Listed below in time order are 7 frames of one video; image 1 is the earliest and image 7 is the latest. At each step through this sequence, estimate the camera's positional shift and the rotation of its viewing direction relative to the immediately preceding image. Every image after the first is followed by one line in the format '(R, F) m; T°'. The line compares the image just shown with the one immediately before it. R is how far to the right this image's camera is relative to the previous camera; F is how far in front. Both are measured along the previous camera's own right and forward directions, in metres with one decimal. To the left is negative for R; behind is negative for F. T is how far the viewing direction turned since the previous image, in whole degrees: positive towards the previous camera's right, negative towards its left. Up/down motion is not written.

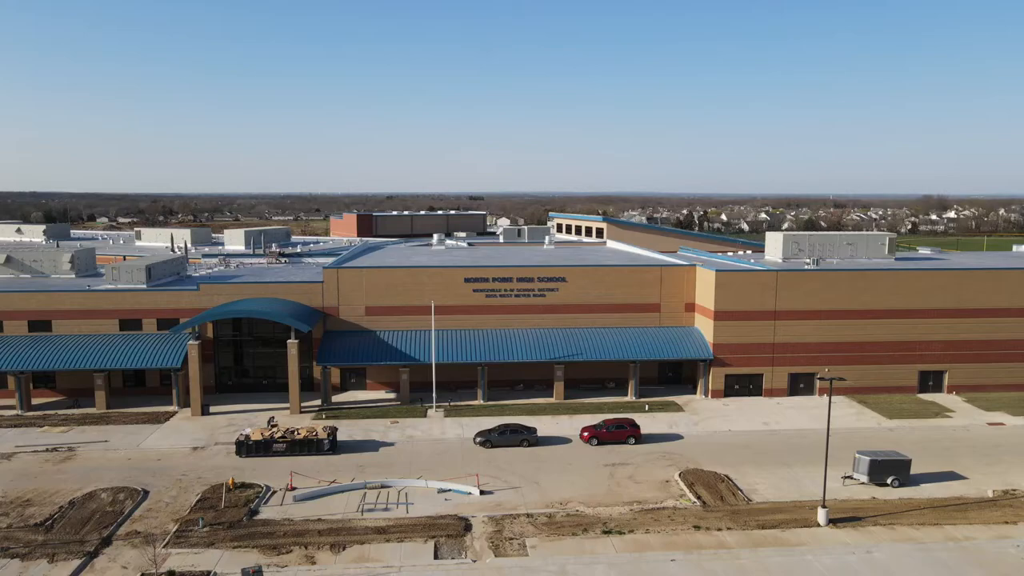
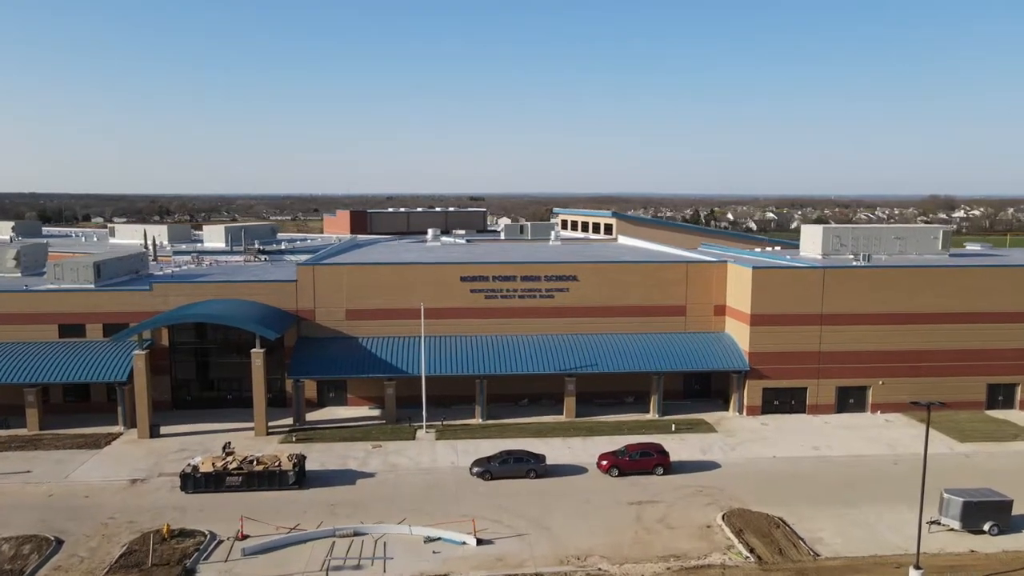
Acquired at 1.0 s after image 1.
(-0.1, +6.5) m; 0°
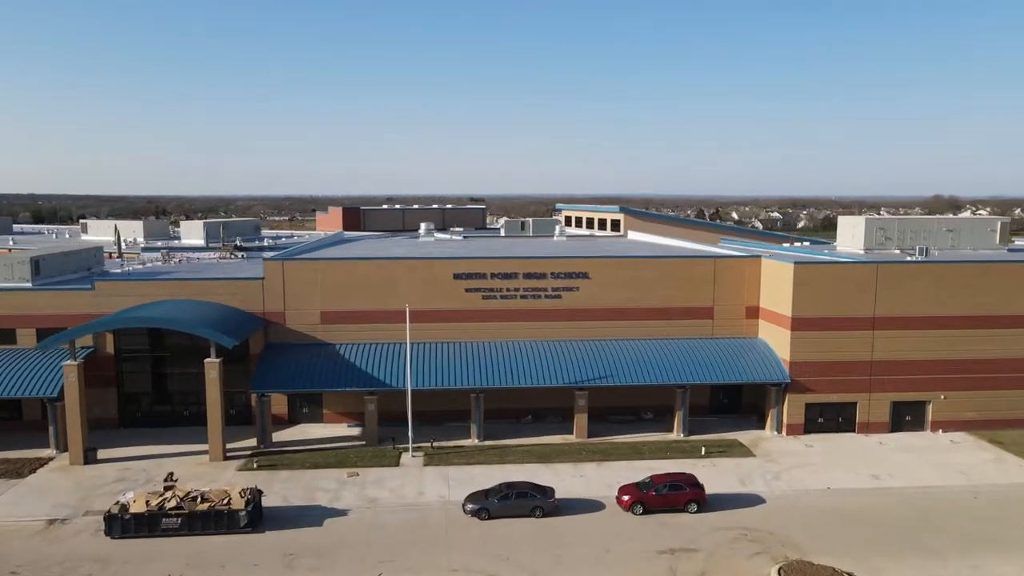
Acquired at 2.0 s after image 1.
(-0.1, +5.7) m; 0°
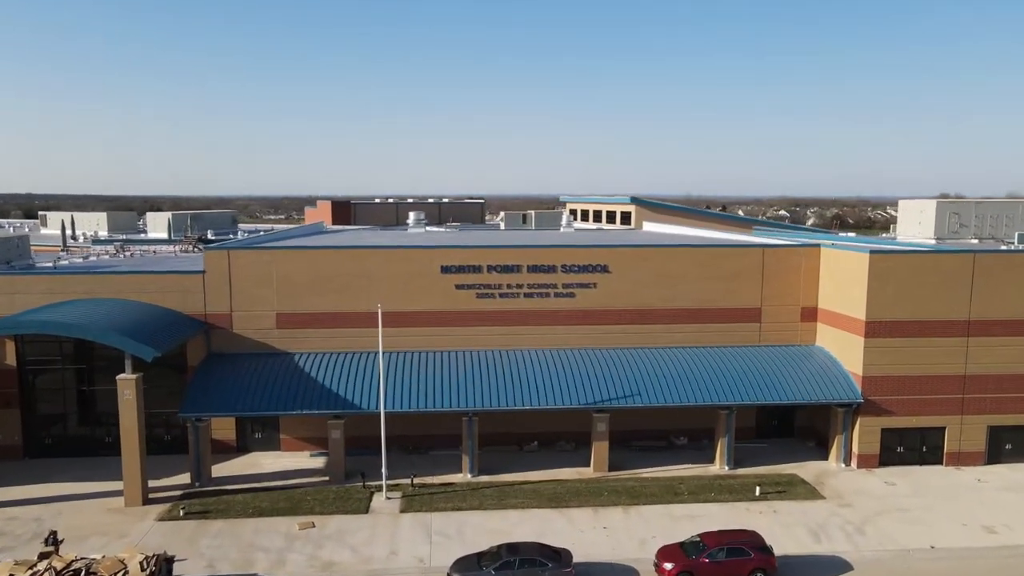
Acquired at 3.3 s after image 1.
(-0.1, +7.0) m; 0°
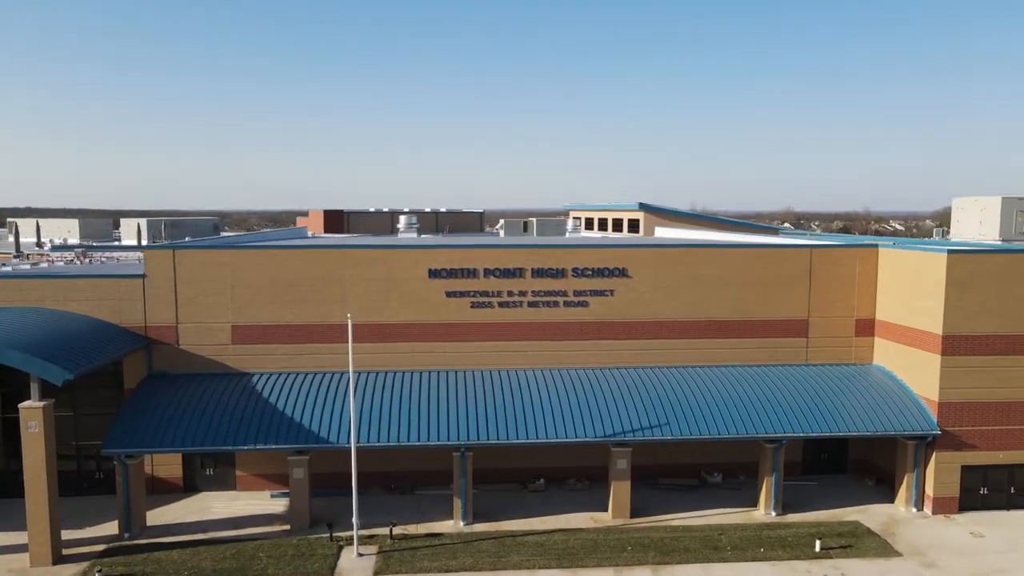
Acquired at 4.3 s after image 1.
(-0.1, +4.8) m; 0°
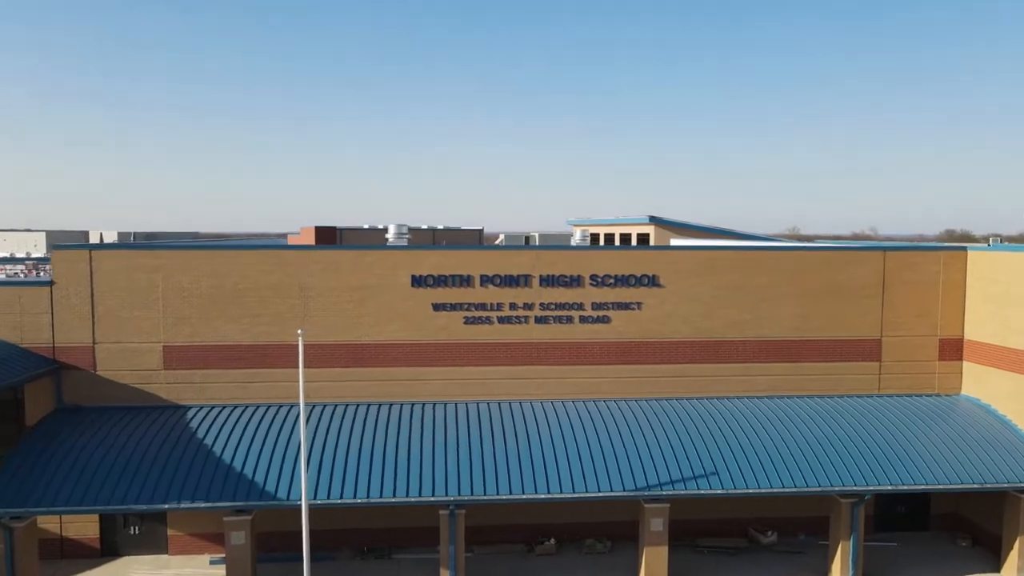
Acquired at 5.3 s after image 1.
(-0.1, +4.9) m; 0°
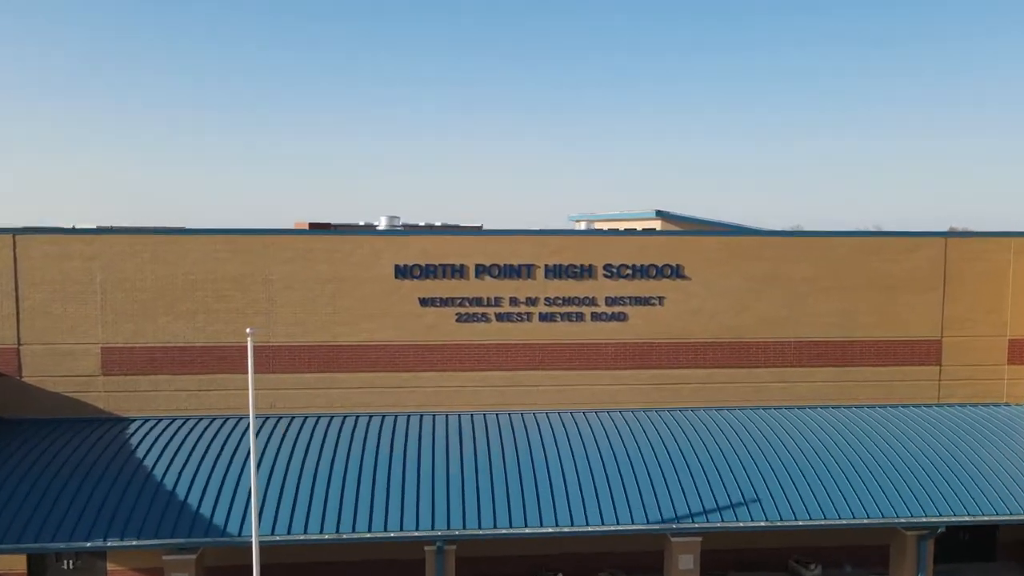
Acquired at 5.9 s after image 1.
(0.0, +2.9) m; 0°
